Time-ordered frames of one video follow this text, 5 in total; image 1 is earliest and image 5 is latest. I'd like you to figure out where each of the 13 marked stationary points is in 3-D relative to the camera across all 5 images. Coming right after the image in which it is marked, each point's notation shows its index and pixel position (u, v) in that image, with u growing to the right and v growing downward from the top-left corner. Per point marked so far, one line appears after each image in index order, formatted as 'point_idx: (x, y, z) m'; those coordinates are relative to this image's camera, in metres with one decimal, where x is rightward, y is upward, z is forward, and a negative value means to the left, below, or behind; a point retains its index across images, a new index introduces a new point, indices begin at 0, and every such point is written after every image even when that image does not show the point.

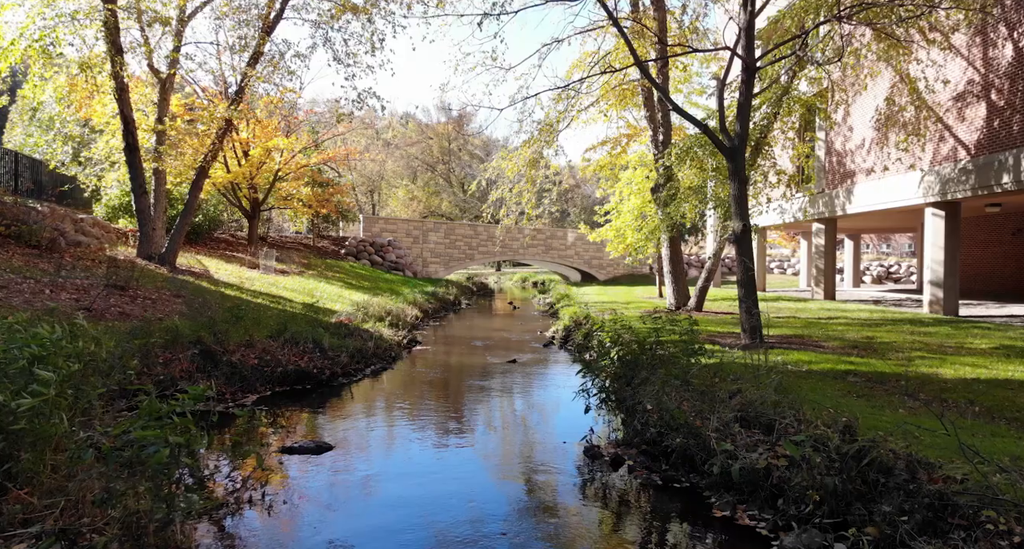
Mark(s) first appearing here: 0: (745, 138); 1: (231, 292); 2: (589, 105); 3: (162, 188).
0: (+3.4, +2.0, +11.3) m
1: (-5.7, -0.3, +15.5) m
2: (+1.8, +4.0, +18.5) m
3: (-7.9, +1.9, +17.4) m
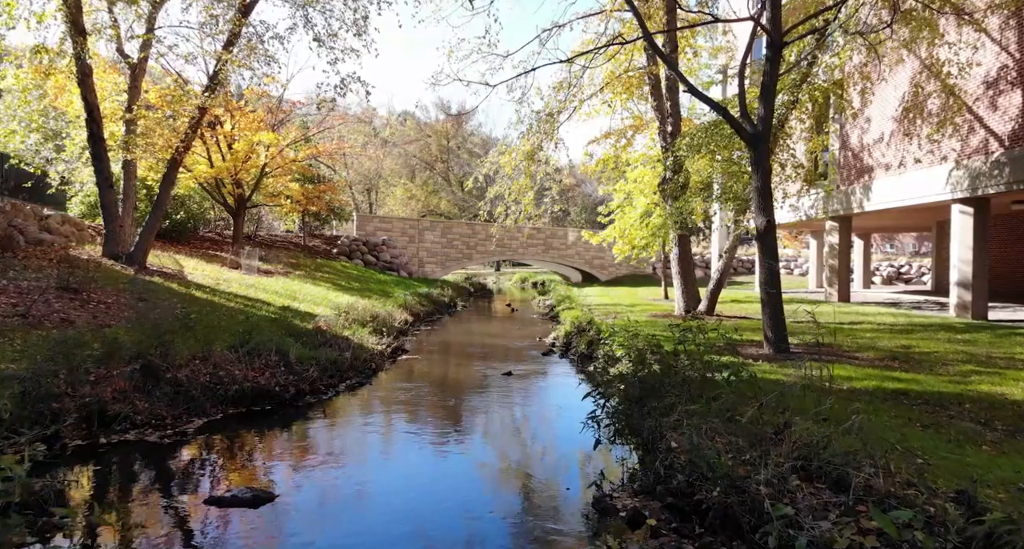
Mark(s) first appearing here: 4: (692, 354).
0: (+3.3, +2.0, +10.1) m
1: (-5.7, -0.3, +14.3) m
2: (+1.8, +4.0, +17.3) m
3: (-7.9, +1.9, +16.2) m
4: (+1.9, -0.8, +8.0) m
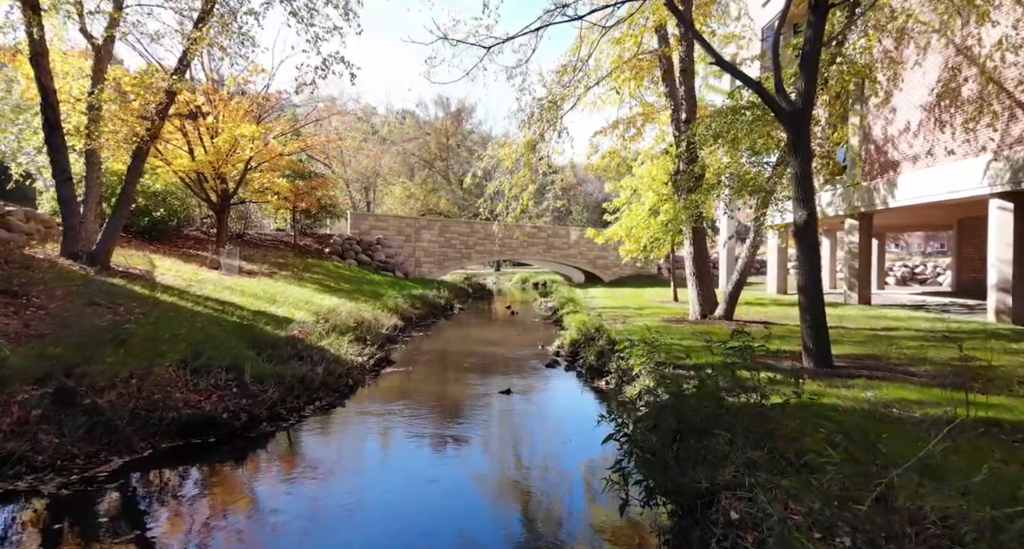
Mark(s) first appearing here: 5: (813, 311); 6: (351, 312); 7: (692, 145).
0: (+3.3, +1.9, +8.7) m
1: (-5.7, -0.4, +12.9) m
2: (+1.8, +4.0, +15.9) m
3: (-7.9, +1.9, +14.8) m
4: (+1.9, -0.9, +6.6) m
5: (+3.4, -0.4, +8.7) m
6: (-3.0, -0.7, +14.3) m
7: (+3.5, +2.5, +14.8) m
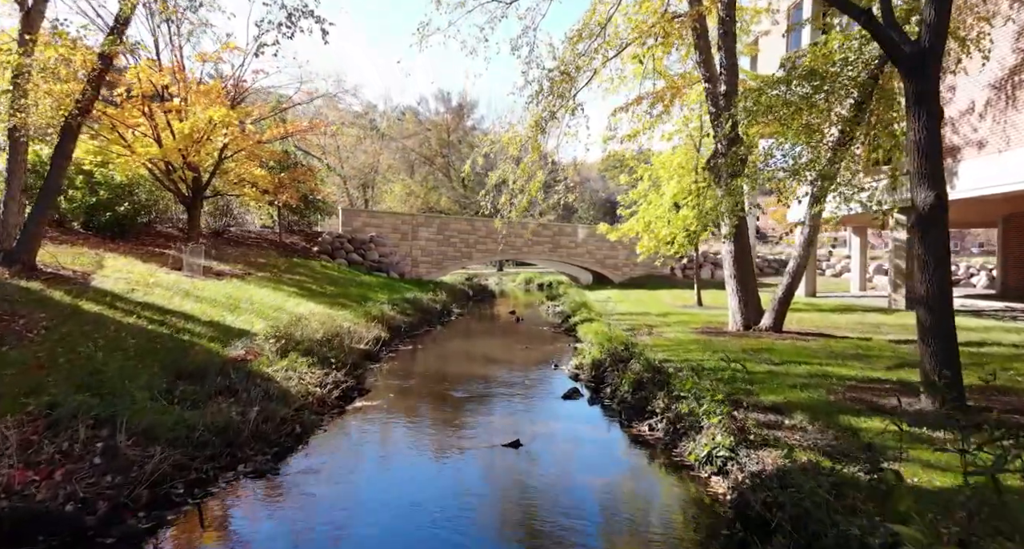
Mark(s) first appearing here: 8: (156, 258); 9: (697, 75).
0: (+3.4, +1.9, +6.2) m
1: (-5.6, -0.4, +10.5) m
2: (+1.9, +3.9, +13.4) m
3: (-7.8, +1.9, +12.4) m
4: (+1.9, -0.9, +4.1) m
5: (+3.5, -0.5, +6.3) m
6: (-2.9, -0.7, +11.9) m
7: (+3.6, +2.4, +12.4) m
8: (-8.2, +0.4, +17.8) m
9: (+3.6, +3.8, +14.9) m
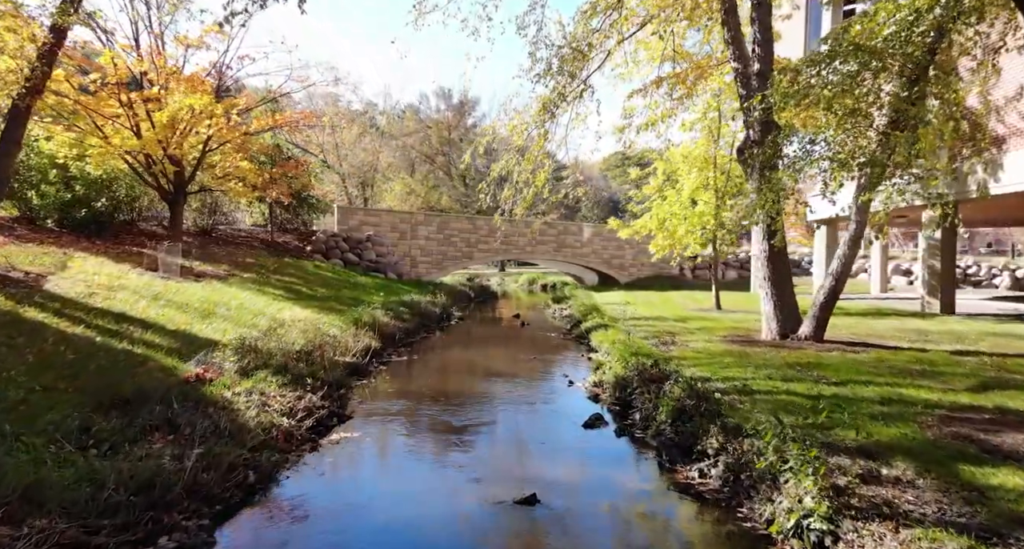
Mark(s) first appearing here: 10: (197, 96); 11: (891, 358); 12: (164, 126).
0: (+3.5, +1.9, +4.8) m
1: (-5.5, -0.4, +9.1) m
2: (+2.0, +3.9, +12.0) m
3: (-7.7, +1.8, +11.0) m
4: (+2.0, -0.9, +2.7) m
5: (+3.6, -0.5, +4.9) m
6: (-2.8, -0.8, +10.5) m
7: (+3.7, +2.4, +11.0) m
8: (-8.1, +0.4, +16.5) m
9: (+3.7, +3.8, +13.5) m
10: (-7.0, +4.0, +17.5) m
11: (+4.6, -1.0, +9.3) m
12: (-7.9, +3.4, +17.6) m
